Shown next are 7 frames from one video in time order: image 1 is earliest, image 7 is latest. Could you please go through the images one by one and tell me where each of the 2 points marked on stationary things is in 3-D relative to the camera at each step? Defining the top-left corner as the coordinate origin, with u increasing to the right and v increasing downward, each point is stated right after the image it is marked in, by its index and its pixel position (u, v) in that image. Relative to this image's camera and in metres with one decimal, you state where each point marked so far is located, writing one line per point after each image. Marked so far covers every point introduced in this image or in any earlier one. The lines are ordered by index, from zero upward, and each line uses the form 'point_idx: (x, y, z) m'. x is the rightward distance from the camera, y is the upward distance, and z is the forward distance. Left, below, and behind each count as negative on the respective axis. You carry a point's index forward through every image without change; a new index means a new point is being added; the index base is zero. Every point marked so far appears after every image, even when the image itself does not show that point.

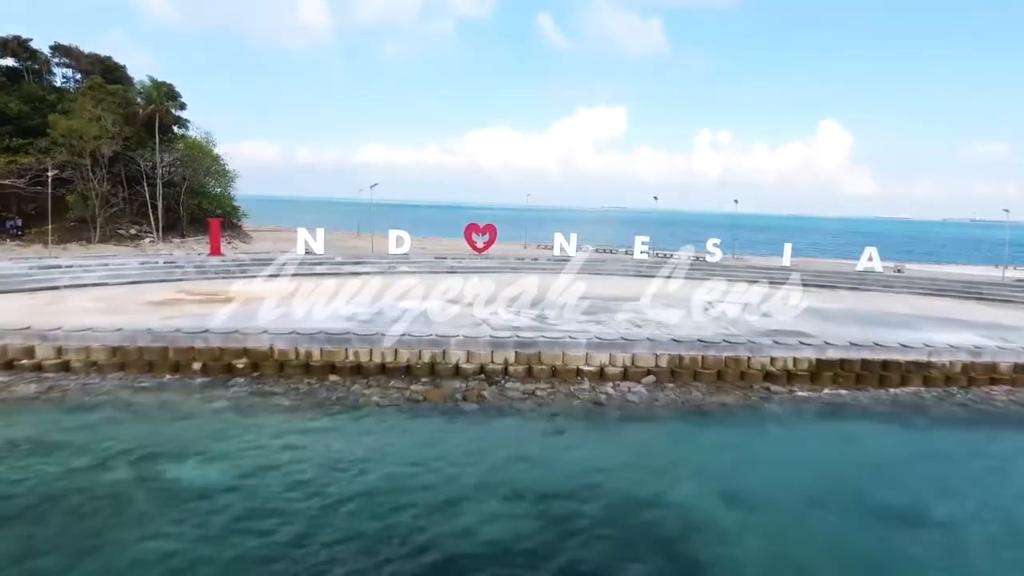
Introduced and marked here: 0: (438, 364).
0: (-0.9, -1.0, +12.0) m
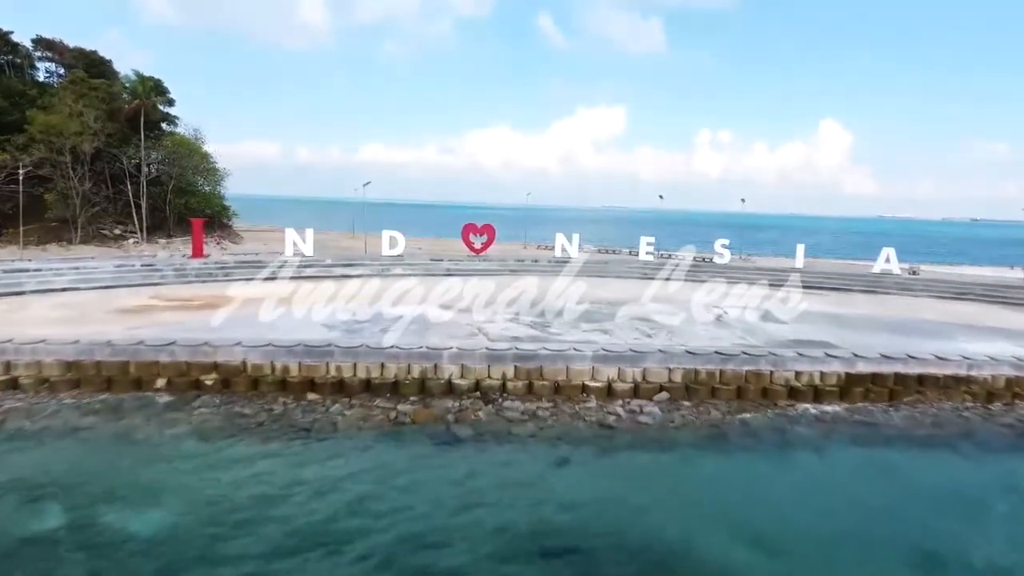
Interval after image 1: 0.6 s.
0: (-0.9, -1.1, +10.9) m
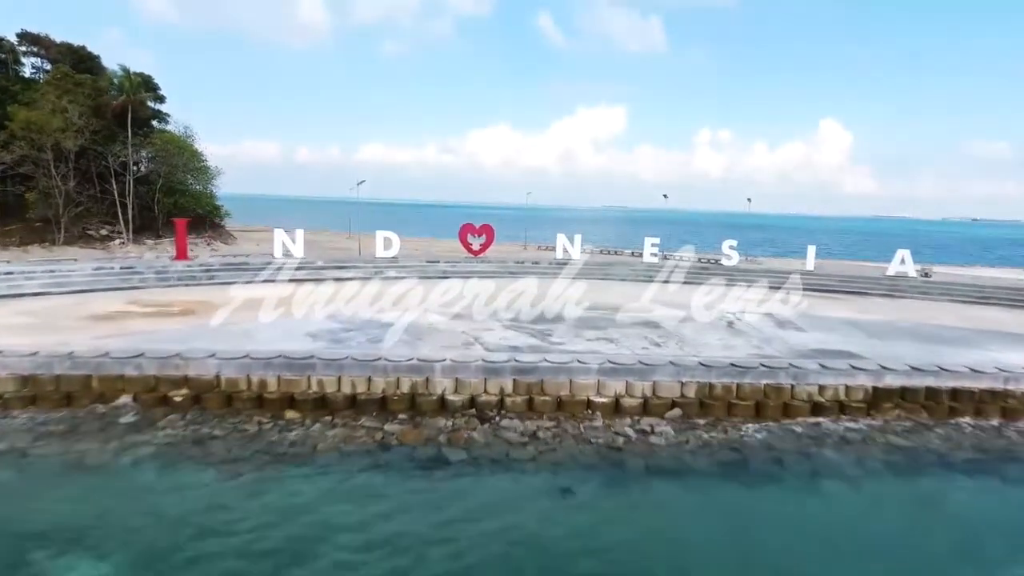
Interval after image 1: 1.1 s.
0: (-1.0, -1.1, +10.0) m
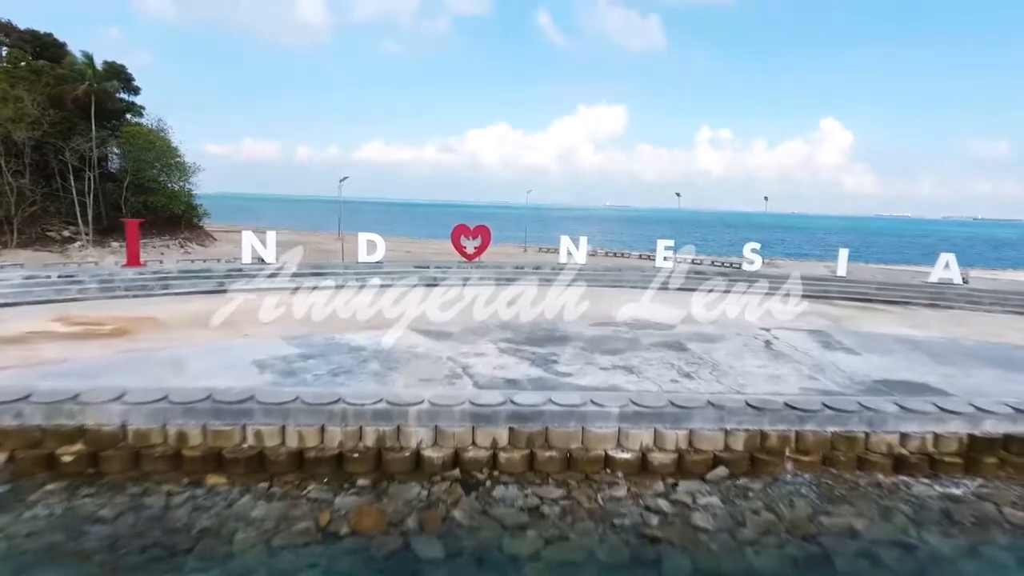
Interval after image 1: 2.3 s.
0: (-1.0, -1.3, +7.7) m
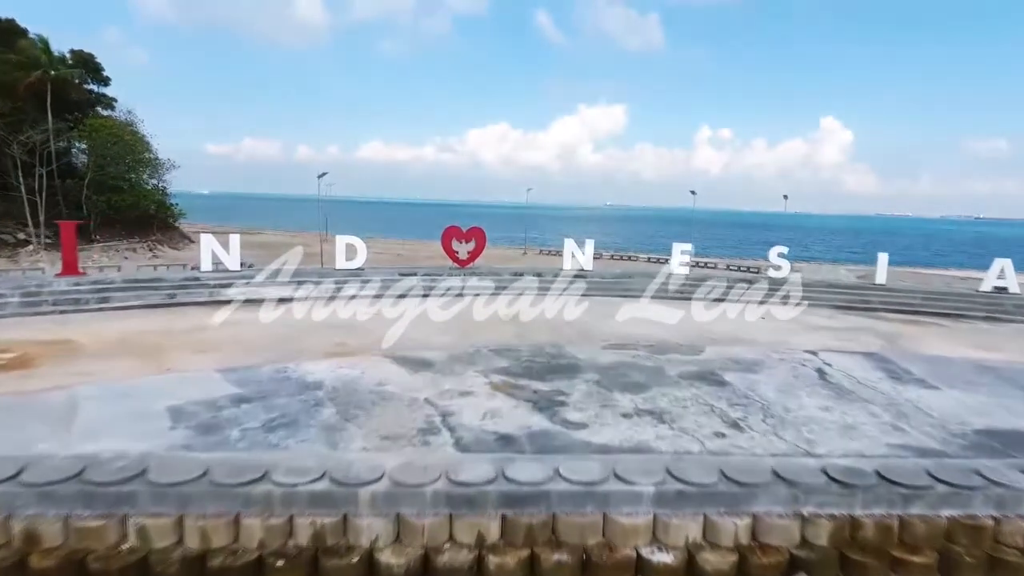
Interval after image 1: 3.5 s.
0: (-1.0, -1.5, +5.4) m
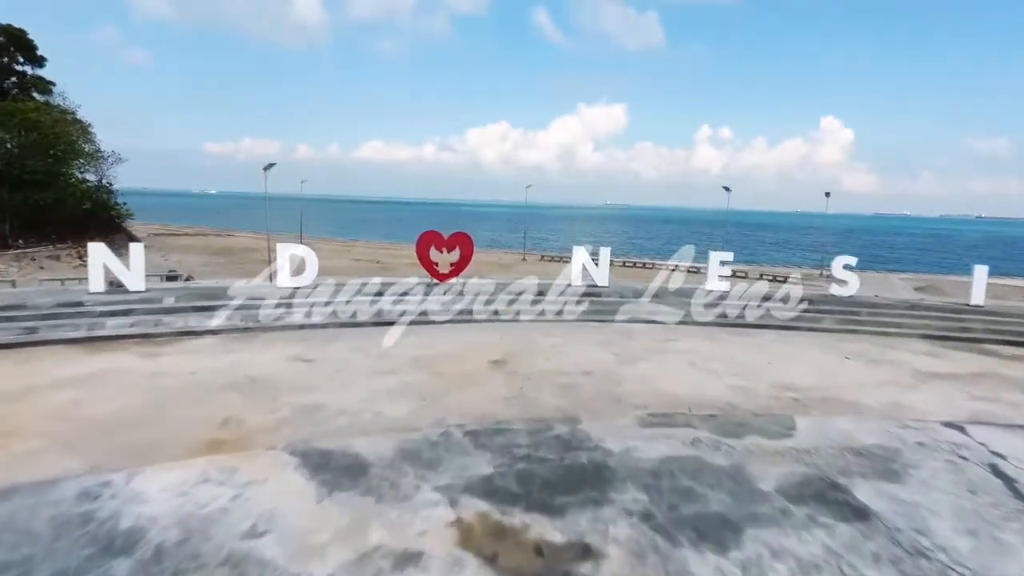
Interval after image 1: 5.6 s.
0: (-1.1, -1.9, +1.4) m
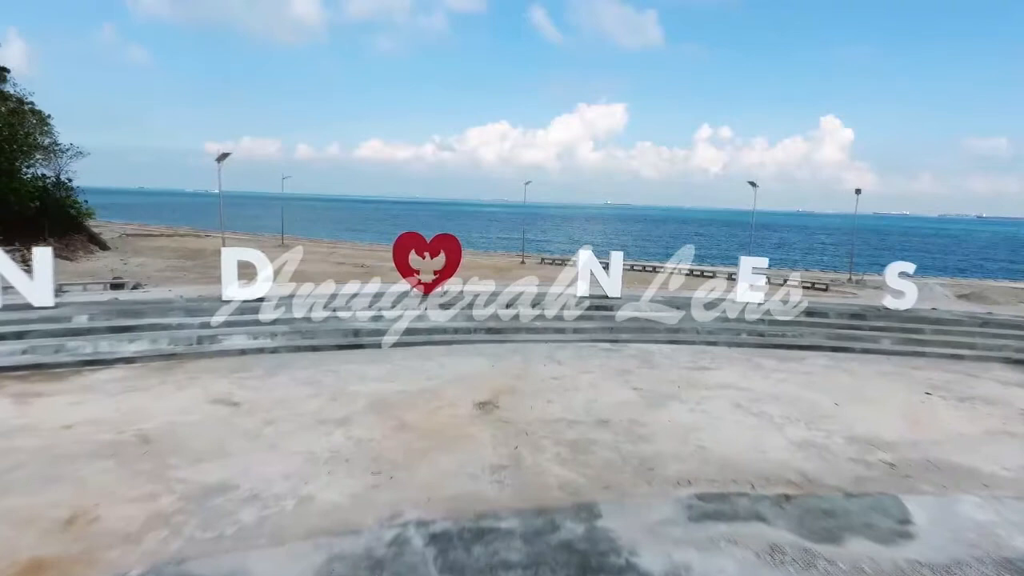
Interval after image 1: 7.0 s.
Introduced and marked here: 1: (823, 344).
0: (-1.2, -2.0, -1.0) m
1: (+3.8, -0.7, +11.5) m
